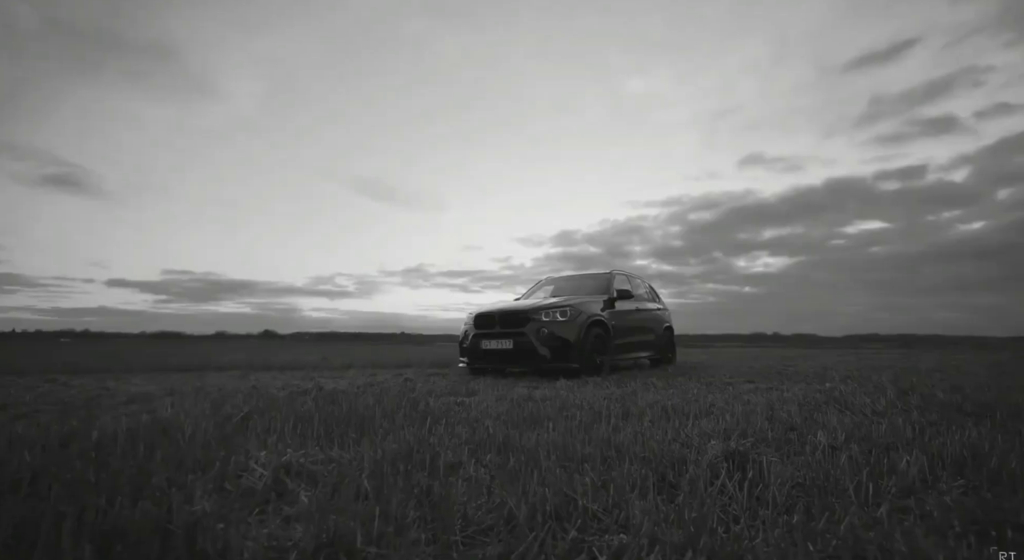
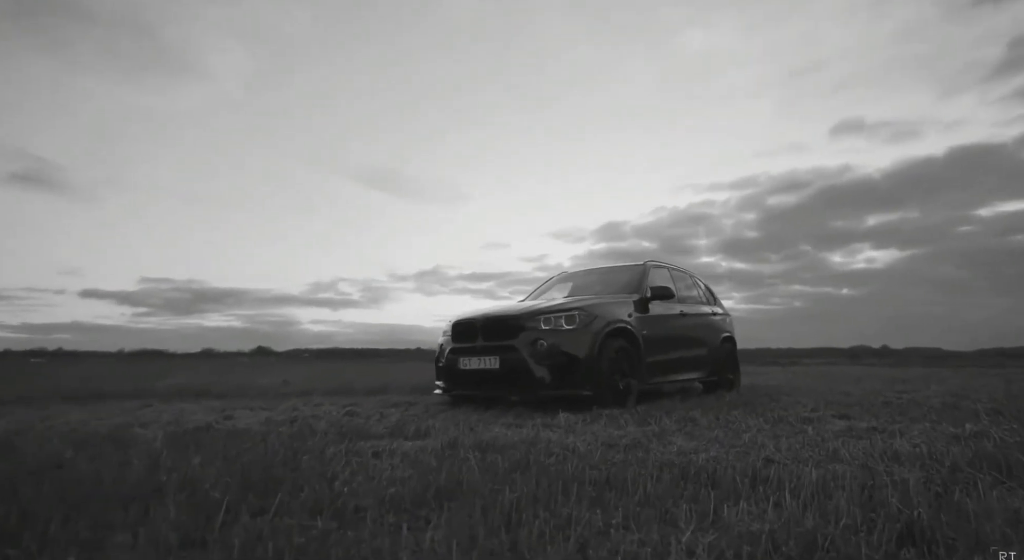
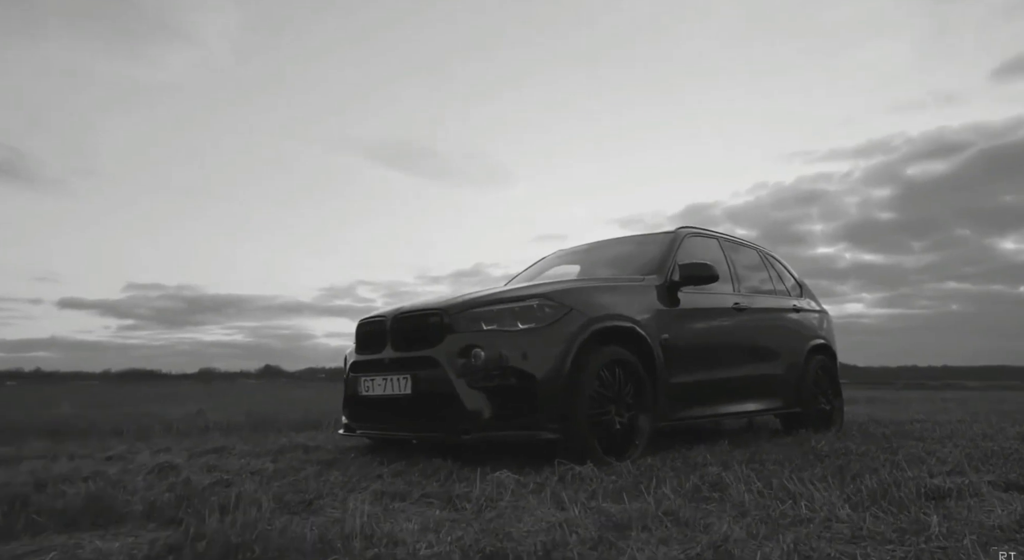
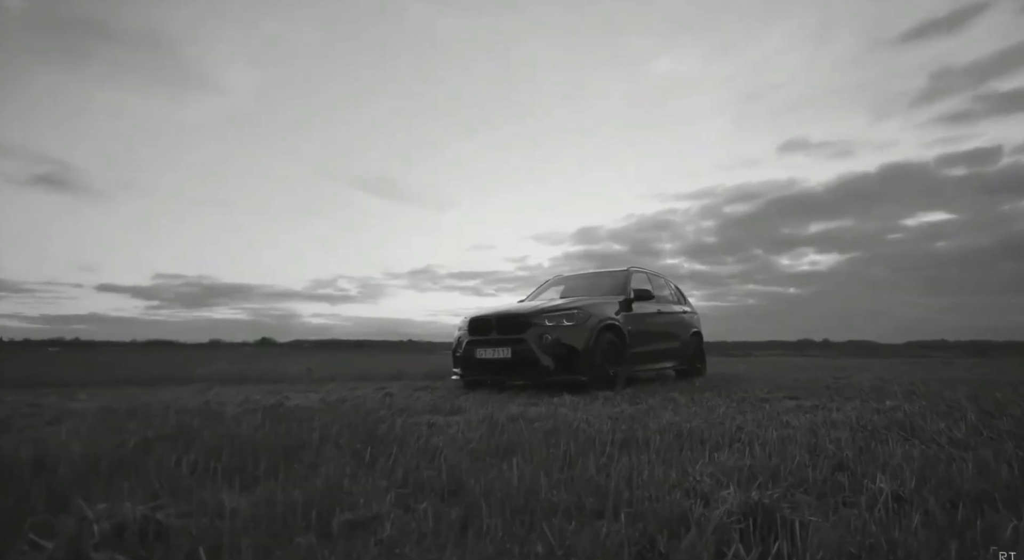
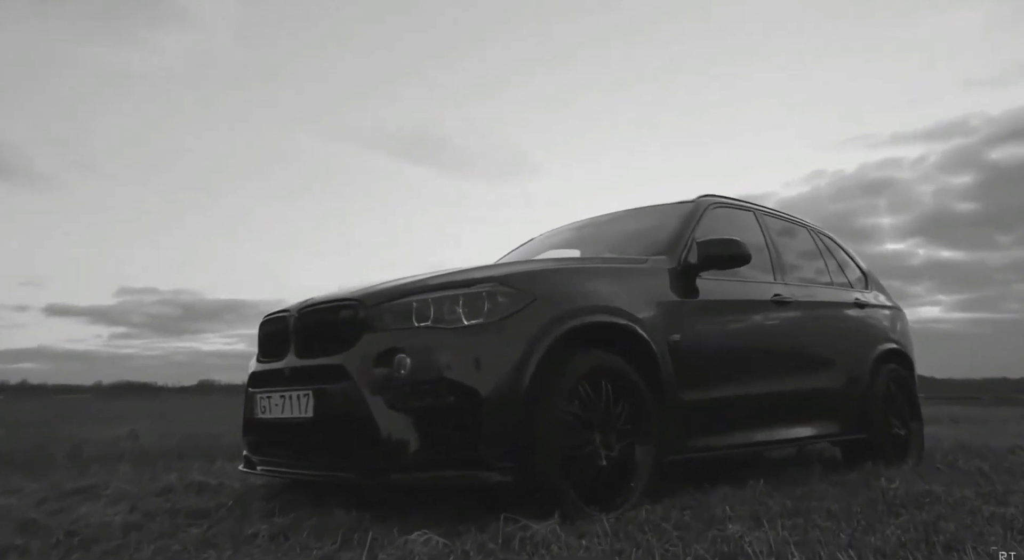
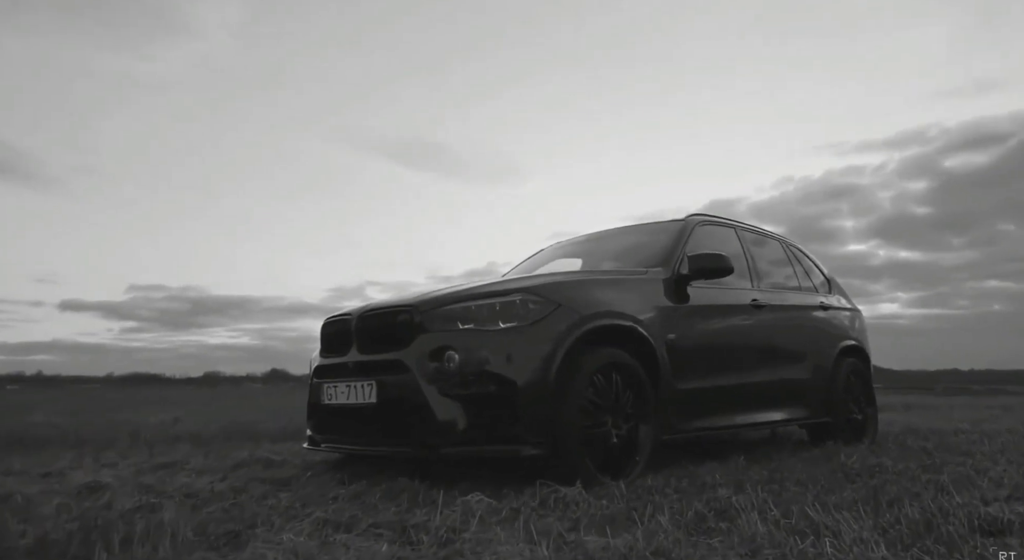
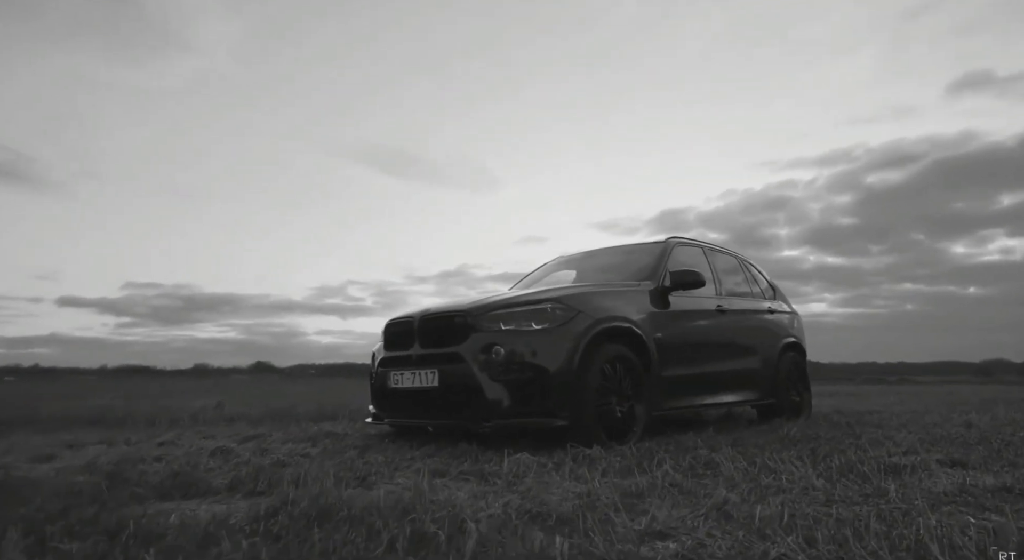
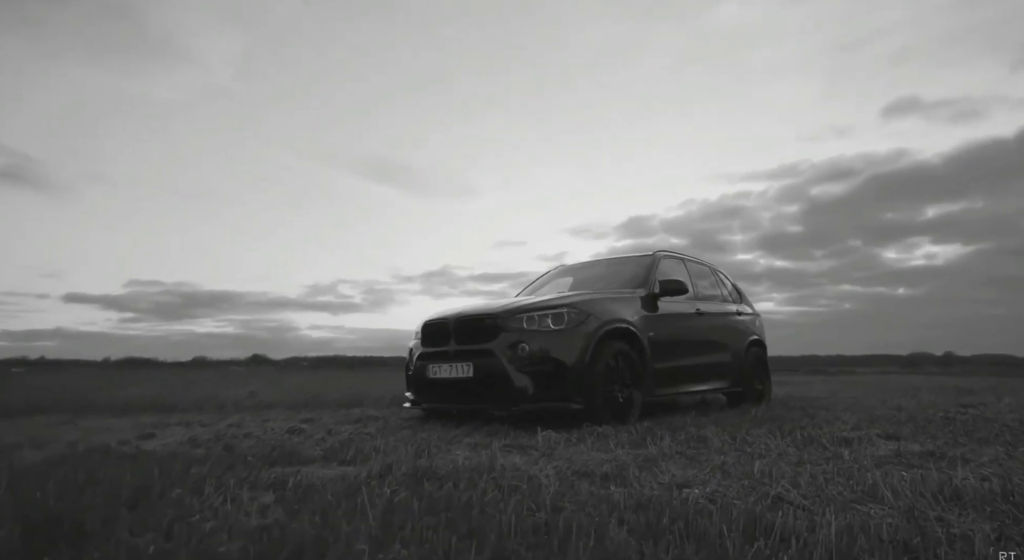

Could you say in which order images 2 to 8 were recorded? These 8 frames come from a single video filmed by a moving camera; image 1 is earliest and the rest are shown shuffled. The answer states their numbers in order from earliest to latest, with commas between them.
4, 2, 8, 7, 3, 6, 5
